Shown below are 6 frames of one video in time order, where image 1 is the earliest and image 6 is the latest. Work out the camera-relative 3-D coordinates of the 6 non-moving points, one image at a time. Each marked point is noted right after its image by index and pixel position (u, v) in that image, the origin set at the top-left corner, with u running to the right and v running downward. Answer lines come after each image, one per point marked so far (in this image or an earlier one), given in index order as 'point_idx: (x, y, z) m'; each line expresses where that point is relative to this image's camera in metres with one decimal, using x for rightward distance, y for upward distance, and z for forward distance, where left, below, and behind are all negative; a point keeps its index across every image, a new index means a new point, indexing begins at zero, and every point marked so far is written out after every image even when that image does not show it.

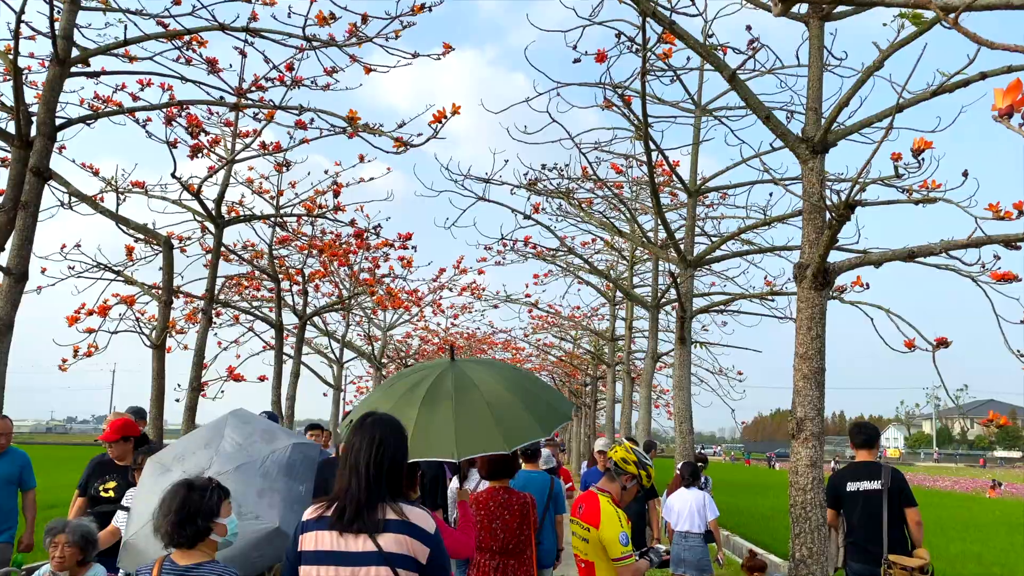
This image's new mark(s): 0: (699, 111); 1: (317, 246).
0: (+1.4, +1.4, +6.2) m
1: (-2.4, +0.5, +10.2) m
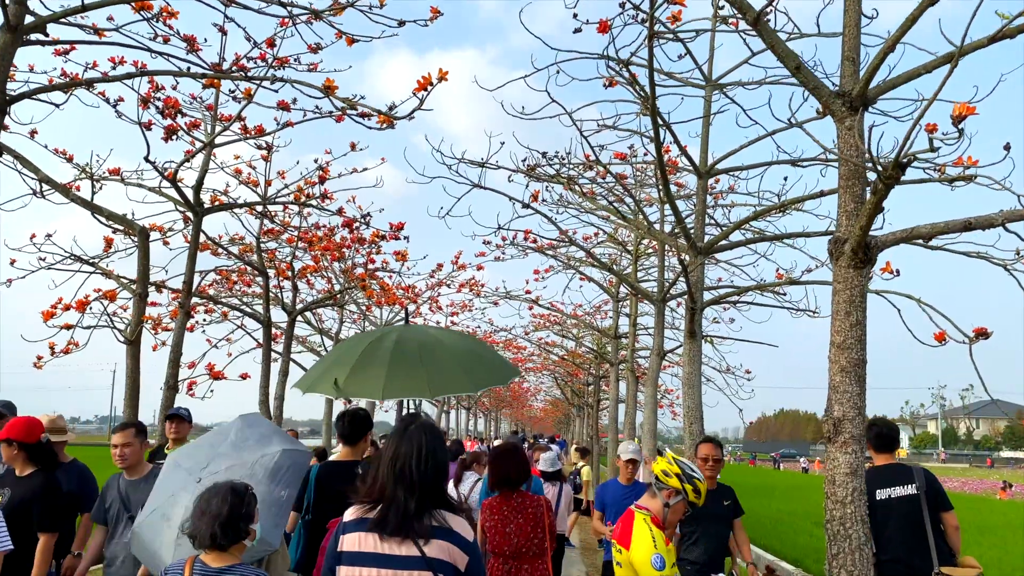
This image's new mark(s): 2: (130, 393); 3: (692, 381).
0: (+1.4, +1.4, +5.7) m
1: (-2.4, +0.6, +9.7) m
2: (-3.3, -0.9, +6.9) m
3: (+1.6, -0.8, +7.0) m
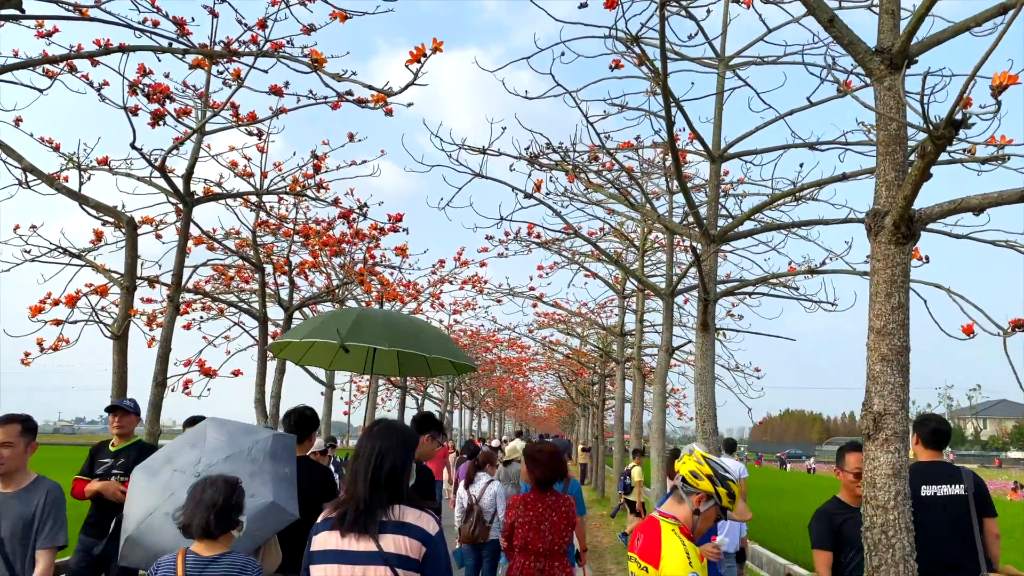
0: (+1.4, +1.5, +5.4) m
1: (-2.4, +0.7, +9.5) m
2: (-3.2, -0.8, +6.7) m
3: (+1.6, -0.7, +6.7) m
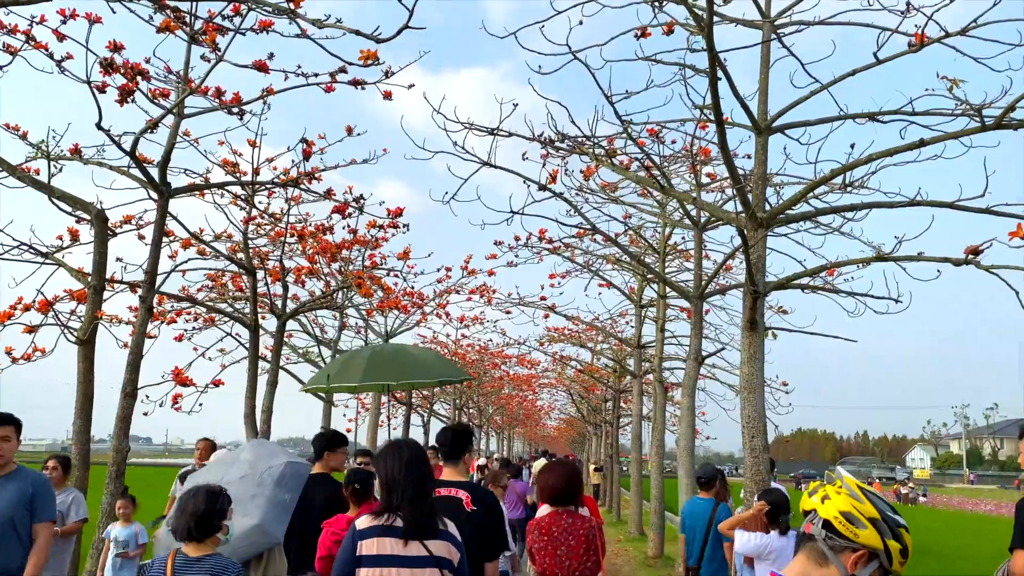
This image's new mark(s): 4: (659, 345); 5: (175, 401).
0: (+1.5, +1.5, +4.7) m
1: (-2.3, +0.6, +8.8) m
2: (-3.1, -0.8, +6.0) m
3: (+1.7, -0.7, +5.9) m
4: (+2.0, -0.8, +11.0) m
5: (-4.5, -1.5, +10.8) m
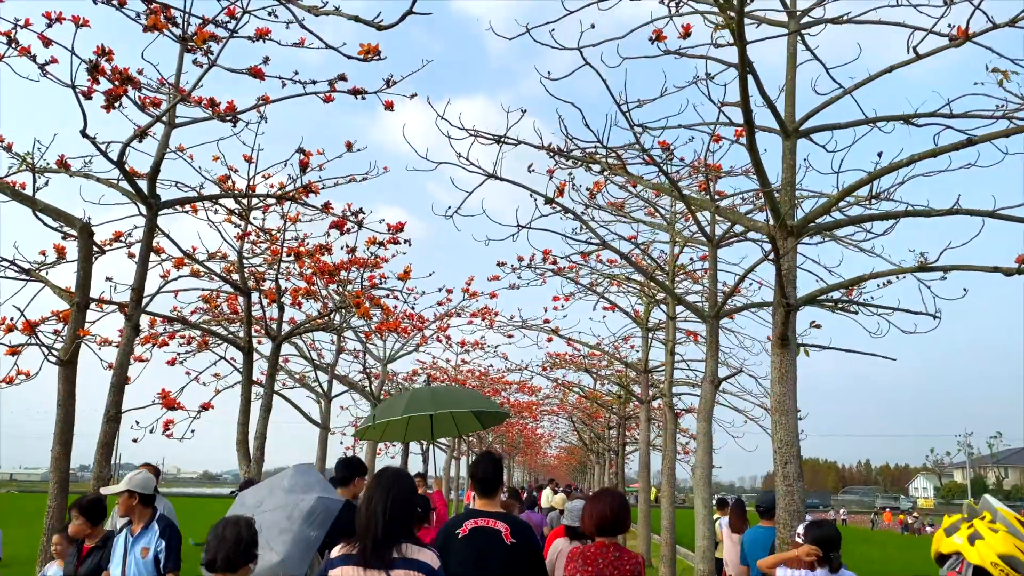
0: (+1.5, +1.5, +4.5) m
1: (-2.2, +0.4, +8.5) m
2: (-3.1, -0.9, +5.6) m
3: (+1.7, -0.8, +5.6) m
4: (+2.0, -1.1, +10.6) m
5: (-4.4, -1.8, +10.4) m
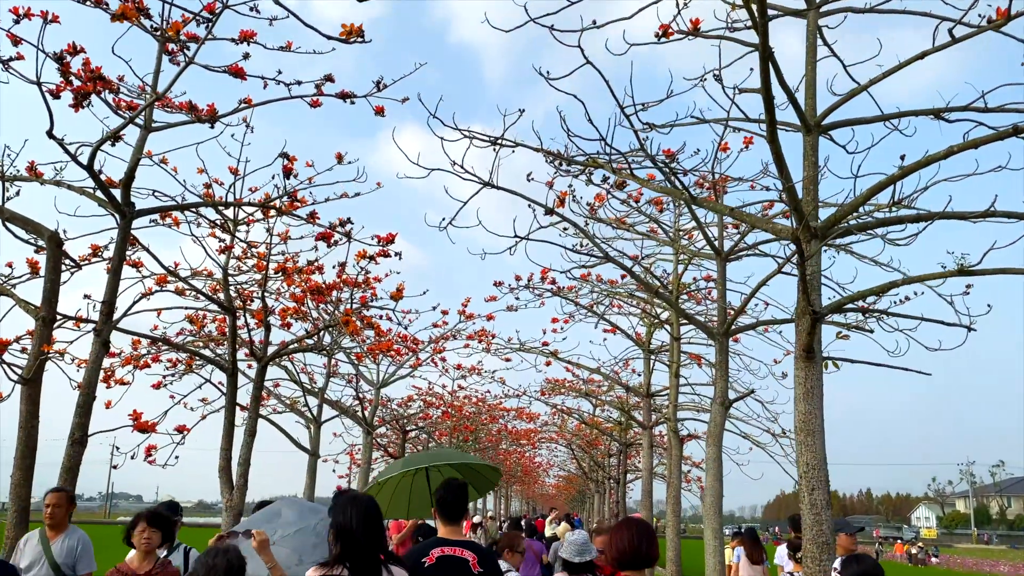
0: (+1.5, +1.4, +4.2) m
1: (-2.2, +0.2, +8.1) m
2: (-3.1, -1.0, +5.2) m
3: (+1.7, -0.9, +5.2) m
4: (+2.0, -1.3, +10.2) m
5: (-4.5, -2.0, +10.0) m
